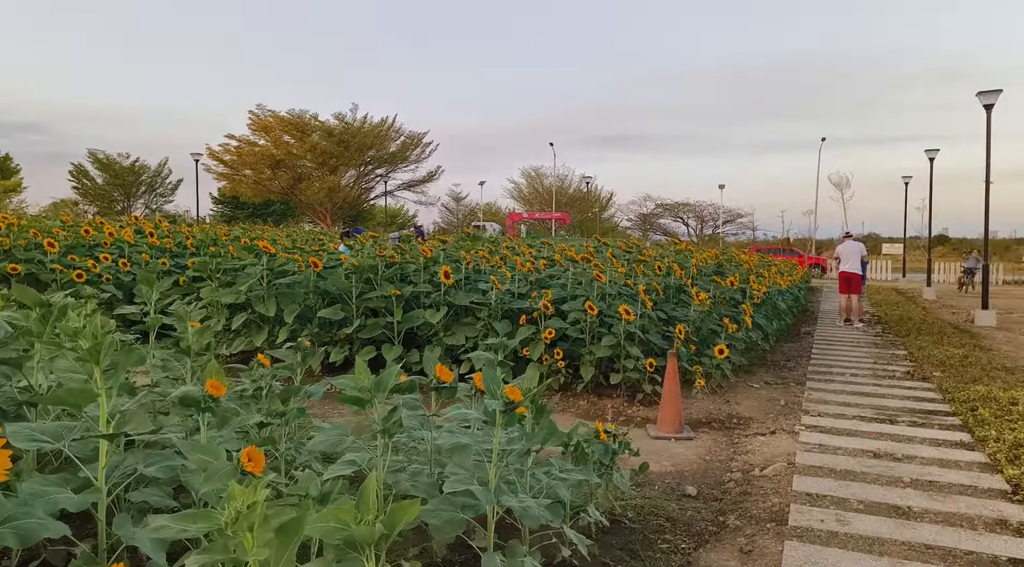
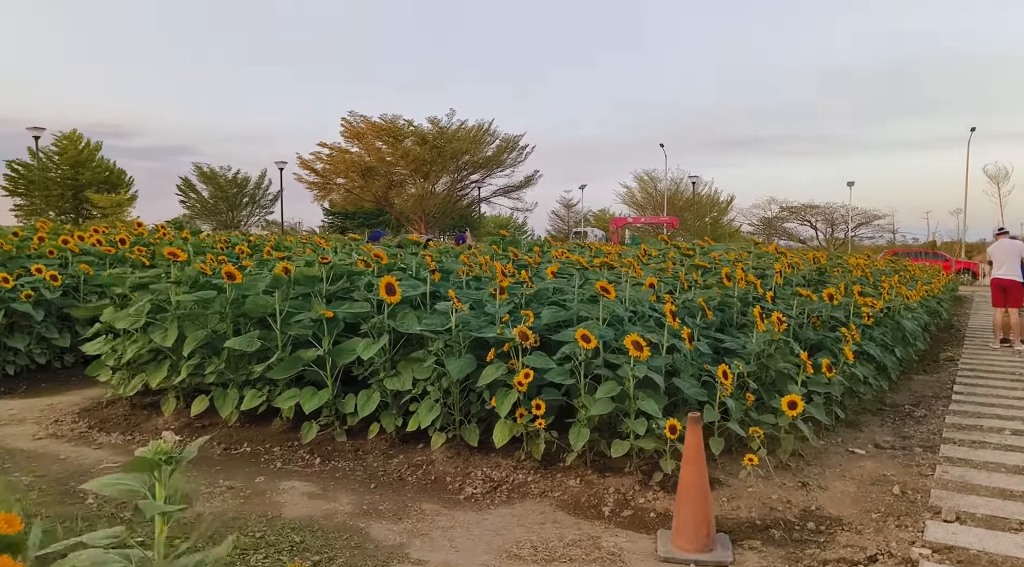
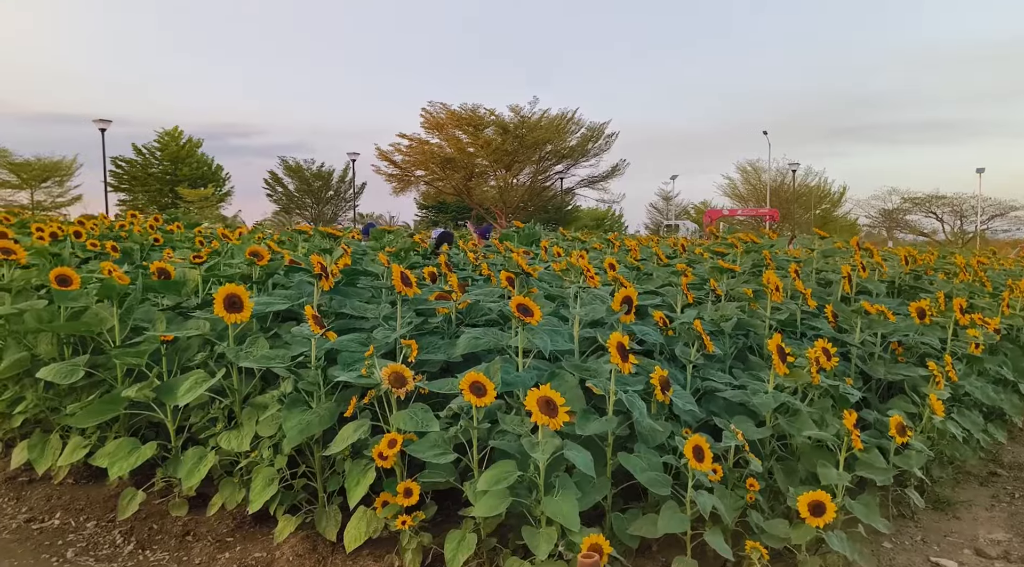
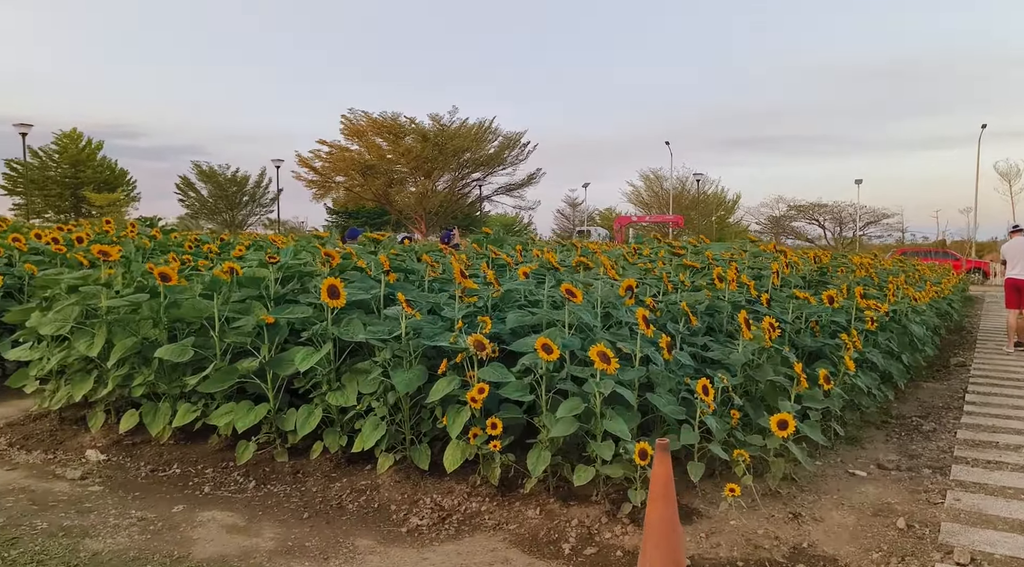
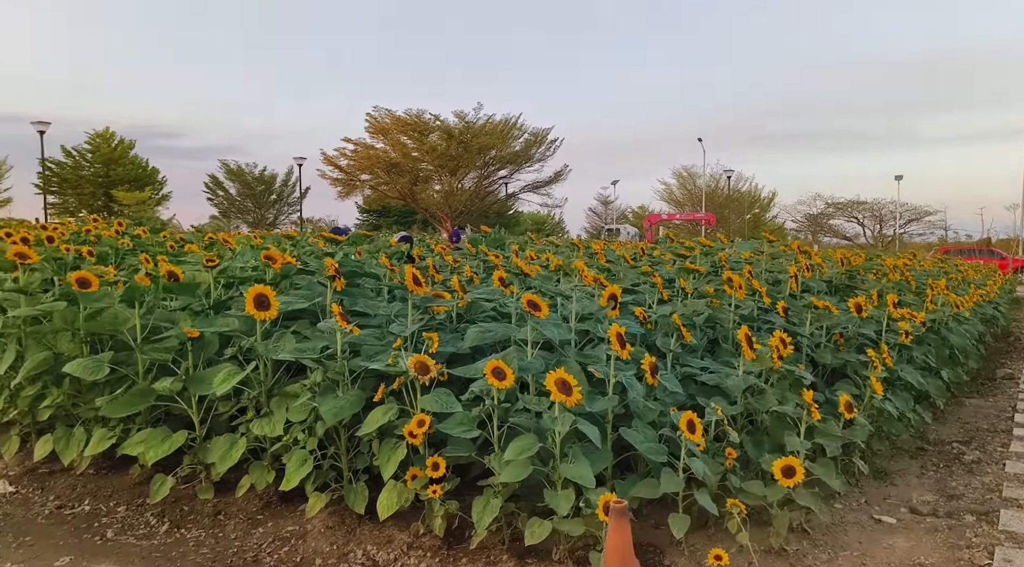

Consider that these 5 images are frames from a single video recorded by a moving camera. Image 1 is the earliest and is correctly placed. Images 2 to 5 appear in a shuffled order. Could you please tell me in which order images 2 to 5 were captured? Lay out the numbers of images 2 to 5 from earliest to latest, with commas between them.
2, 4, 5, 3
